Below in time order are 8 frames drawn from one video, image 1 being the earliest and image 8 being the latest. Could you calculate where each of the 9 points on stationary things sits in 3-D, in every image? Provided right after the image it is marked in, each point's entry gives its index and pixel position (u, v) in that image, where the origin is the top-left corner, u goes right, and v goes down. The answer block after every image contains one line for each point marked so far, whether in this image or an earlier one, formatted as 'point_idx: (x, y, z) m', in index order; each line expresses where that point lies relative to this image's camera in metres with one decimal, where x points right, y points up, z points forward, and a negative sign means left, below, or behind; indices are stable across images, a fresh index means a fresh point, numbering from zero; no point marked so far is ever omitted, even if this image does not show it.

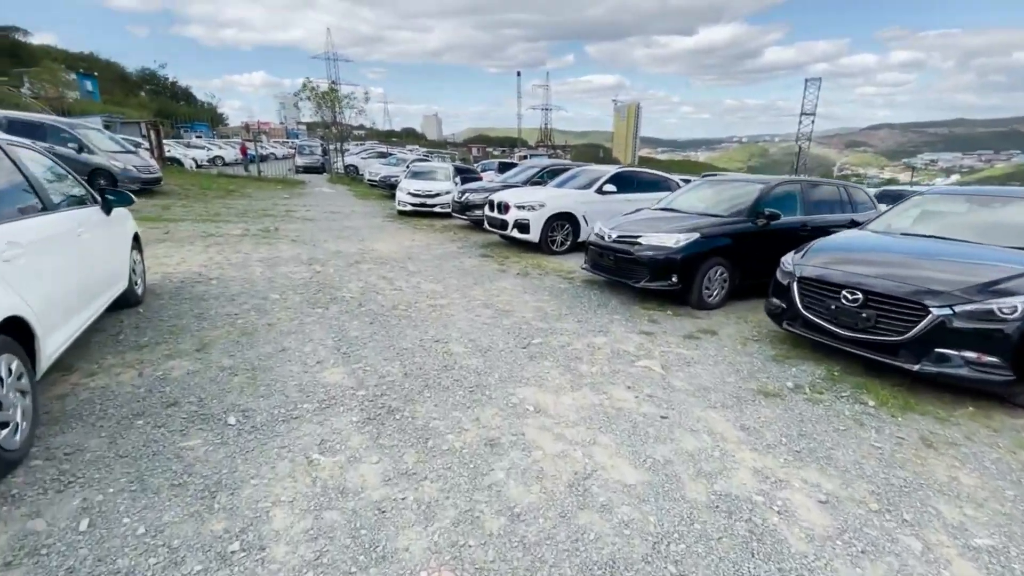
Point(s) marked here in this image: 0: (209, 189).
0: (-11.8, +3.8, +18.3) m
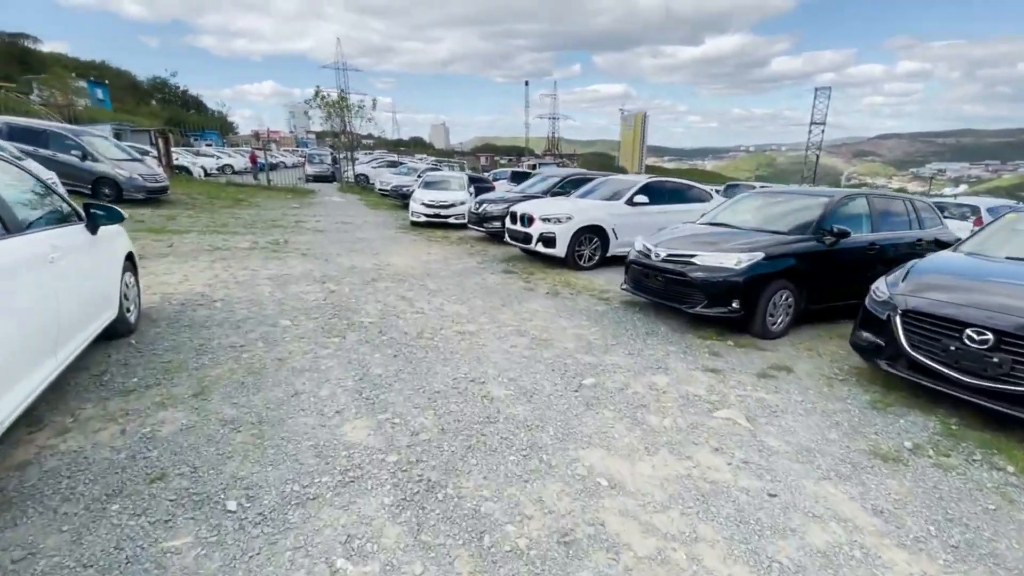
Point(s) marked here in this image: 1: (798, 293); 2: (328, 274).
0: (-11.2, +3.4, +17.9) m
1: (+3.2, -0.1, +5.3) m
2: (-2.9, +0.2, +7.4) m
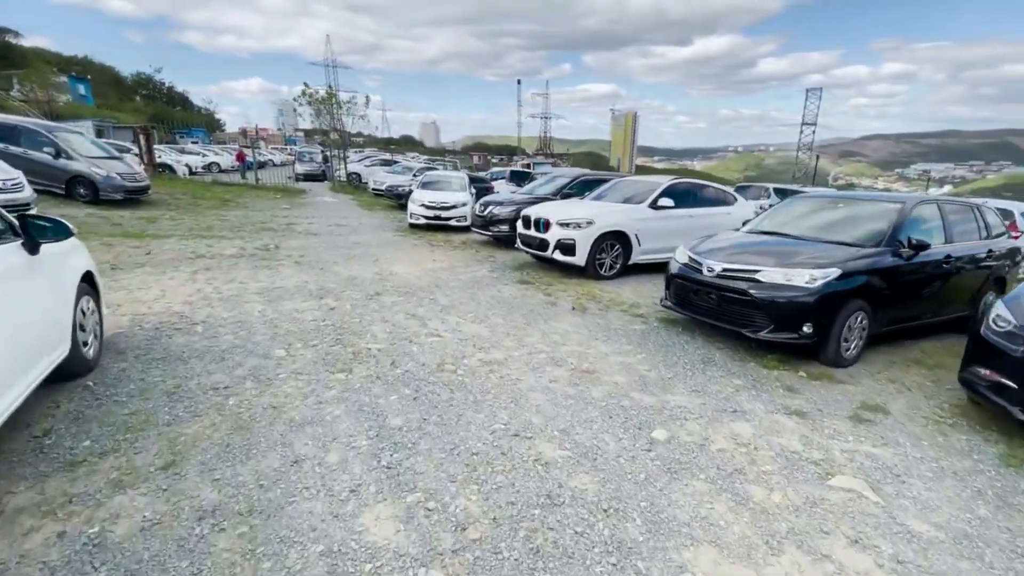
0: (-11.1, +3.2, +16.9) m
1: (+3.5, -0.3, +4.6) m
2: (-2.6, 0.0, +6.6) m
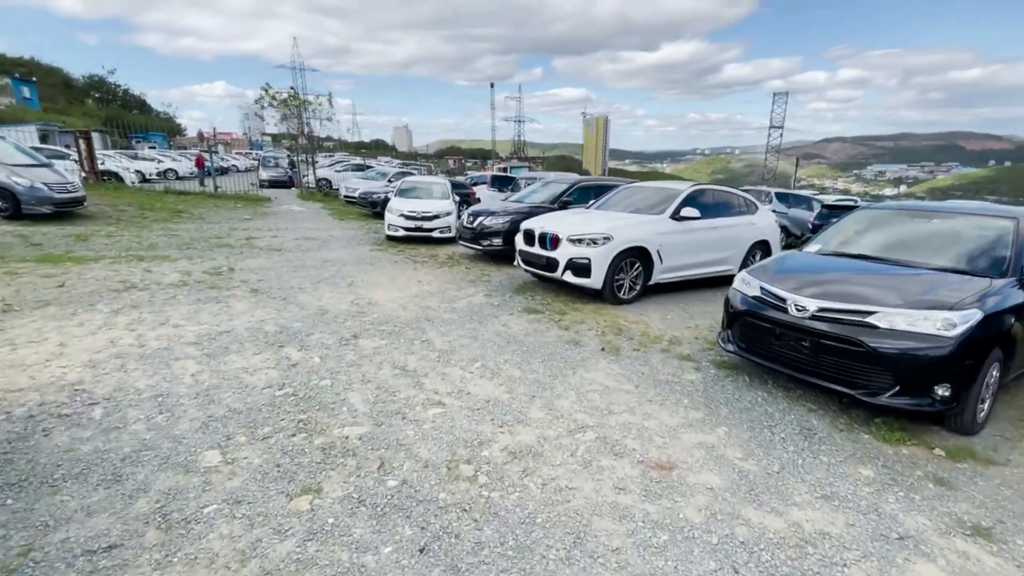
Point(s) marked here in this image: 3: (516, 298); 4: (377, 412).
0: (-11.6, +2.5, +15.1) m
1: (+3.7, -0.6, +3.6) m
2: (-2.5, -0.4, +5.2) m
3: (+0.1, -0.1, +6.9) m
4: (-1.0, -0.9, +3.4) m
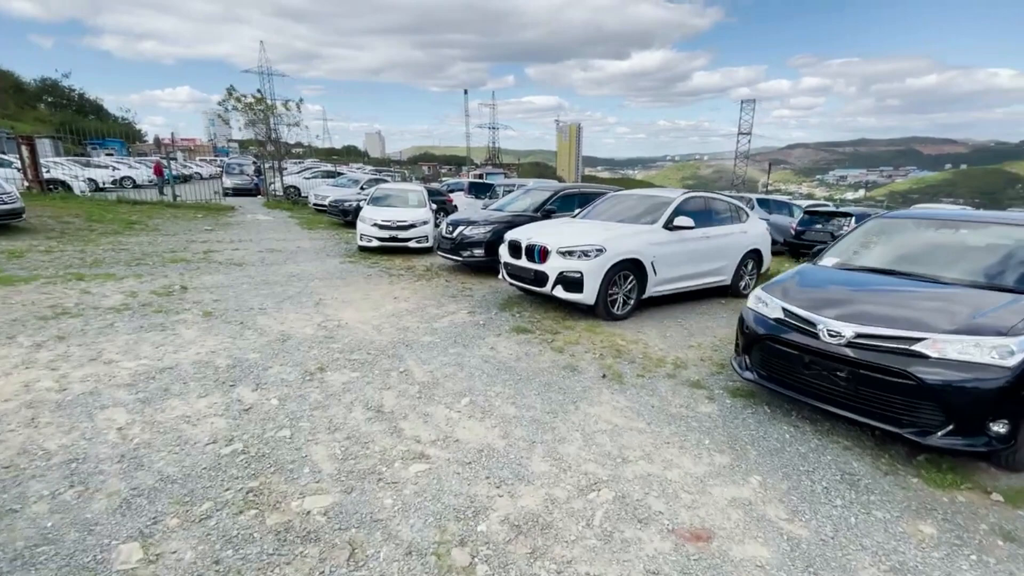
0: (-12.2, +2.0, +14.0) m
1: (+3.7, -0.7, +3.2) m
2: (-2.6, -0.7, +4.5) m
3: (-0.1, -0.4, +6.4) m
4: (-1.0, -1.1, +2.8) m
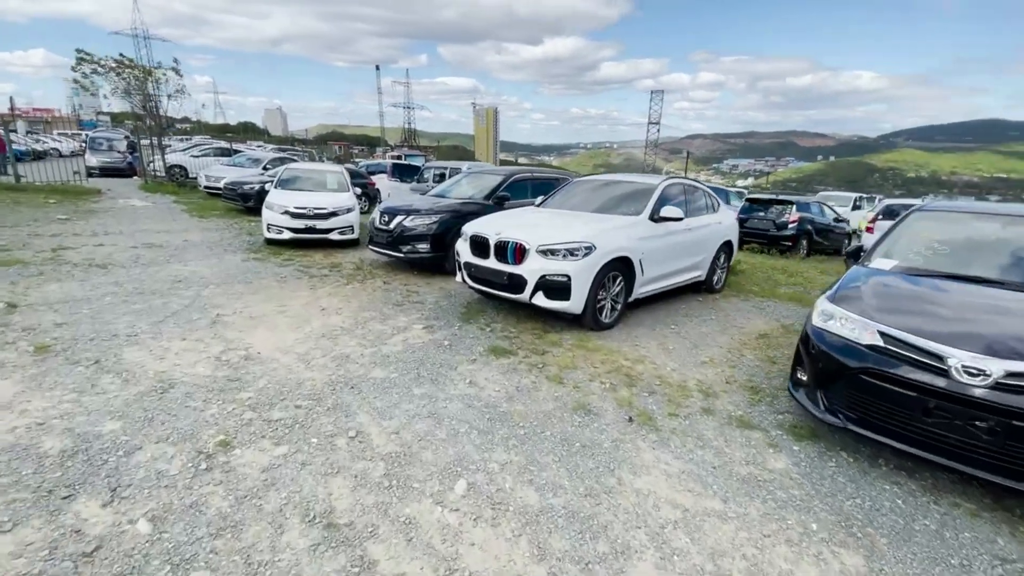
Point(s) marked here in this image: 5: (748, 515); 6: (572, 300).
0: (-13.7, +1.8, +10.5) m
1: (+3.9, -0.8, +2.6) m
2: (-2.6, -0.9, +2.9) m
3: (-0.5, -0.5, +5.1) m
4: (-0.7, -1.3, +1.5) m
5: (+1.2, -1.2, +2.5) m
6: (+0.6, -0.1, +4.9) m
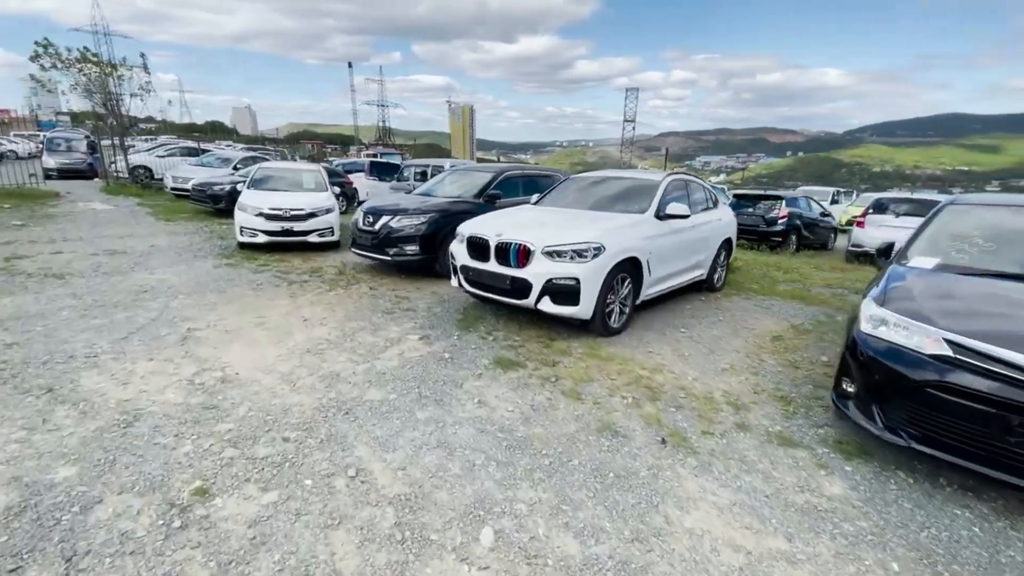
0: (-13.9, +1.5, +9.5) m
1: (+4.0, -0.8, +2.4) m
2: (-2.4, -1.0, +2.4) m
3: (-0.4, -0.5, +4.7) m
4: (-0.5, -1.4, +1.1) m
5: (+1.4, -1.2, +2.2) m
6: (+0.7, -0.2, +4.6) m
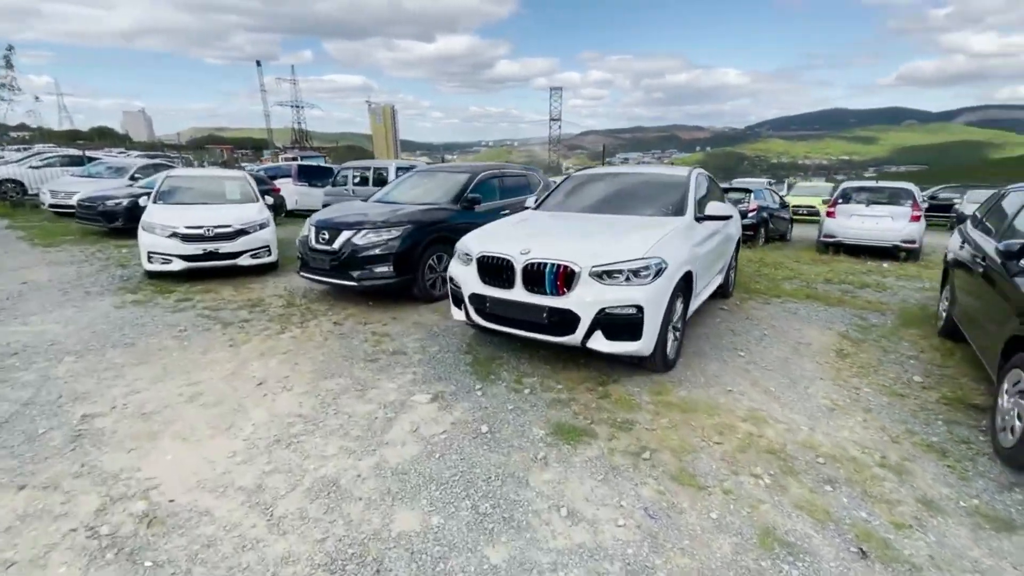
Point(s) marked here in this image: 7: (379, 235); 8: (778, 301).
0: (-14.2, +0.3, +6.4) m
1: (+4.6, -0.7, +1.9) m
2: (-1.7, -1.4, +1.0) m
3: (-0.1, -0.8, +3.5) m
4: (+0.4, -1.7, 0.0) m
5: (+2.1, -1.4, +1.3) m
6: (+1.0, -0.4, +3.6) m
7: (-1.6, +0.7, +5.8) m
8: (+3.7, -0.2, +6.6) m
